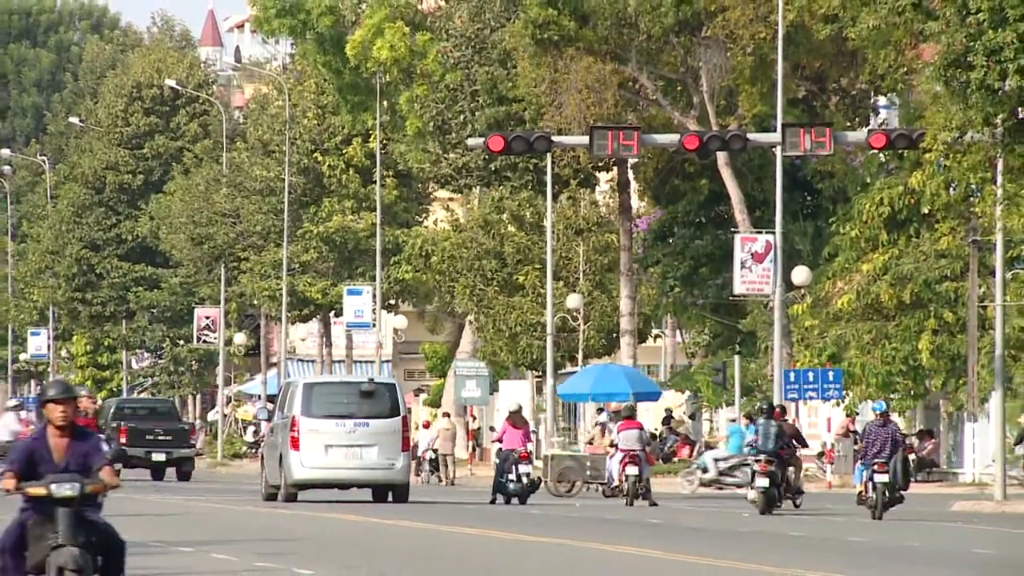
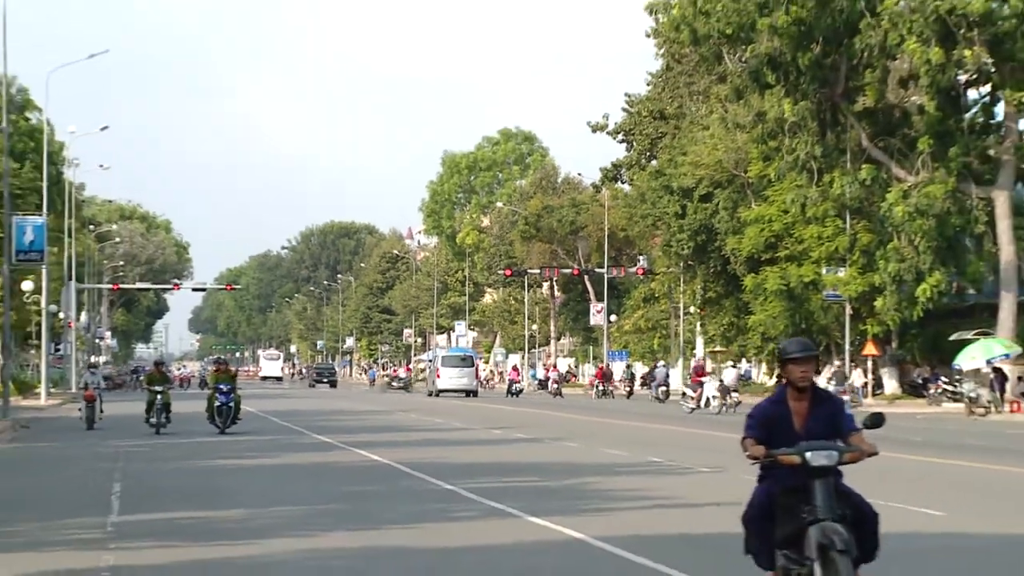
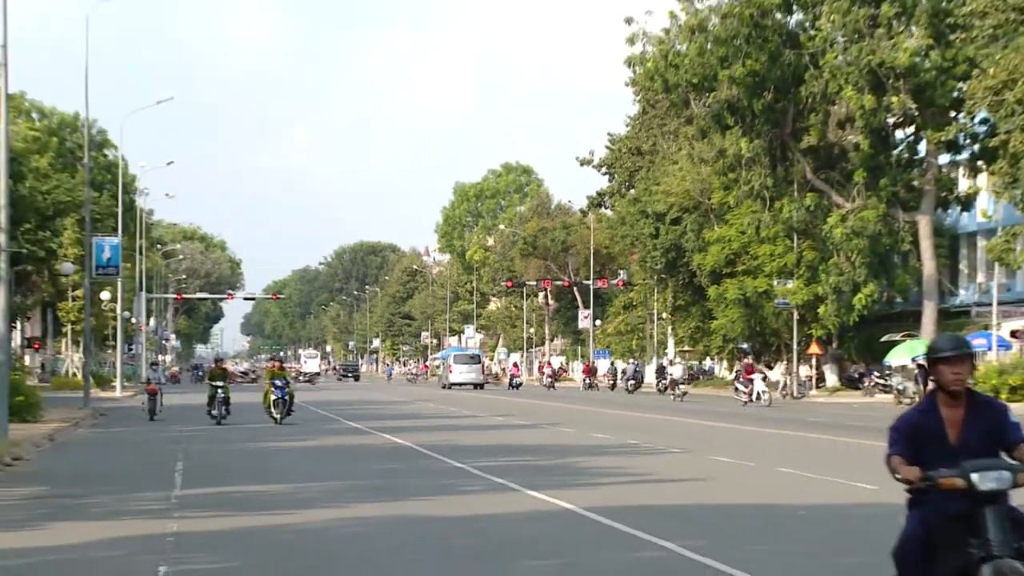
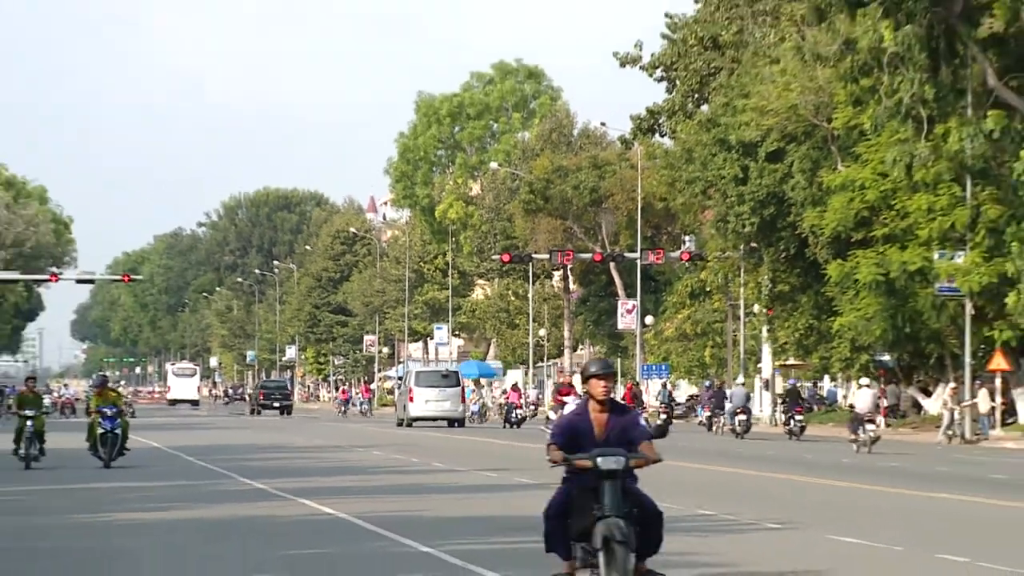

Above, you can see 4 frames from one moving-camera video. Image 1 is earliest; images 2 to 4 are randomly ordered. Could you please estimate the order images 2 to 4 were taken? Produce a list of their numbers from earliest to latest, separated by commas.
4, 2, 3
